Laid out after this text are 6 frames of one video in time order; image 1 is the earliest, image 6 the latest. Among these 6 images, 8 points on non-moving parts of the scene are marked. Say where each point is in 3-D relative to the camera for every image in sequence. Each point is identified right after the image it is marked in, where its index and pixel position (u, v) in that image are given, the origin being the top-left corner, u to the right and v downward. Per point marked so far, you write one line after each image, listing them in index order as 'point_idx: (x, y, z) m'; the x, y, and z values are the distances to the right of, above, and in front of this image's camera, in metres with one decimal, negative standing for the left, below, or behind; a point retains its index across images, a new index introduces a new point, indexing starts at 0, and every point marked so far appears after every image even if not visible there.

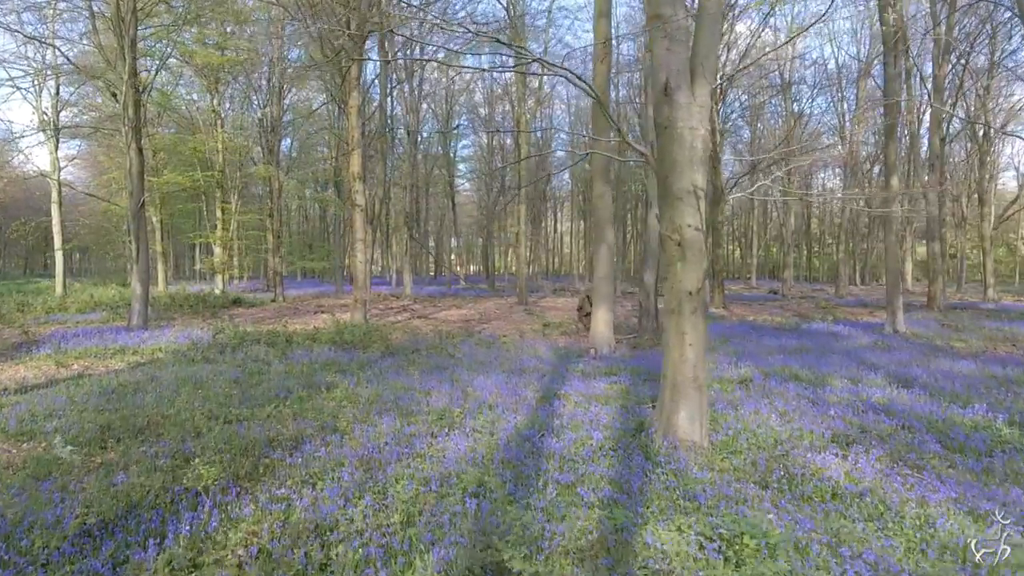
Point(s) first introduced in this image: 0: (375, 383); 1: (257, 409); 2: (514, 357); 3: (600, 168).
0: (-1.5, -1.1, +6.9) m
1: (-2.4, -1.2, +5.7) m
2: (0.0, -1.0, +9.0) m
3: (+1.4, +1.8, +9.2) m
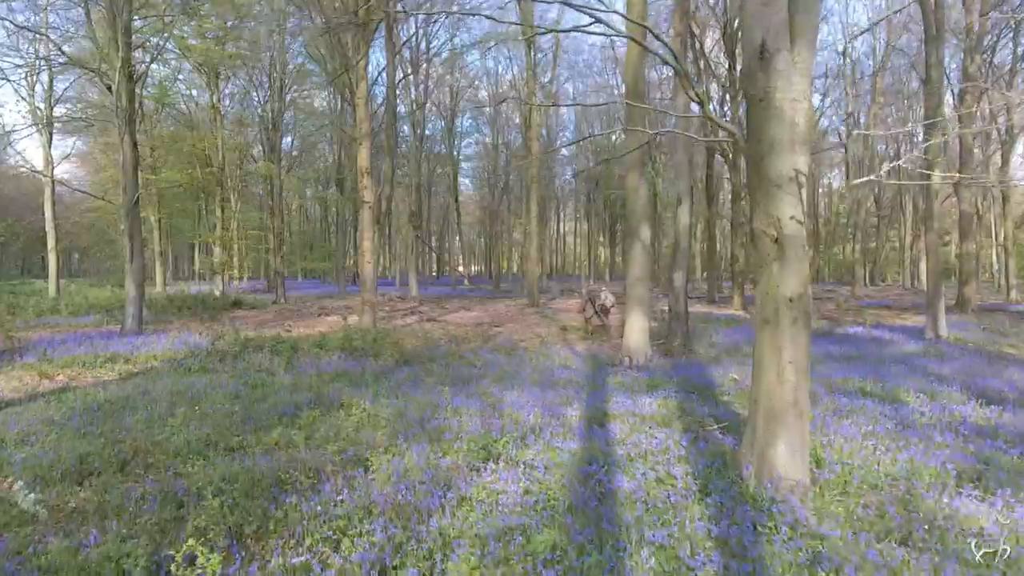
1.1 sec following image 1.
0: (-1.2, -1.1, +6.1) m
1: (-2.0, -1.2, +4.9) m
2: (+0.4, -1.1, +8.2) m
3: (+1.7, +1.8, +8.5) m
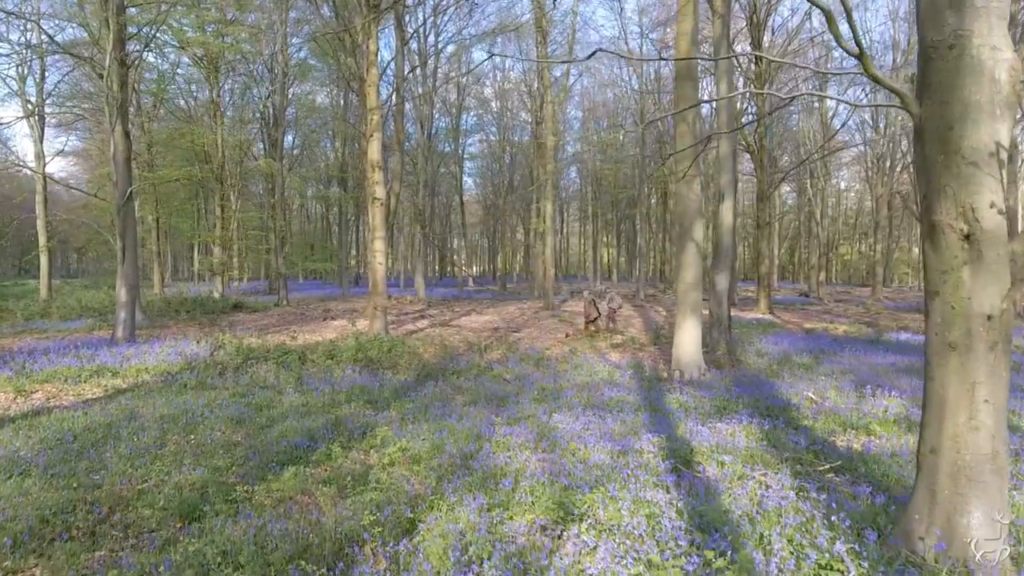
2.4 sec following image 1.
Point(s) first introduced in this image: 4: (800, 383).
0: (-0.7, -1.2, +5.1) m
1: (-1.6, -1.3, +4.0) m
2: (+0.9, -1.1, +7.3) m
3: (+2.2, +1.7, +7.5) m
4: (+3.5, -1.2, +7.3) m
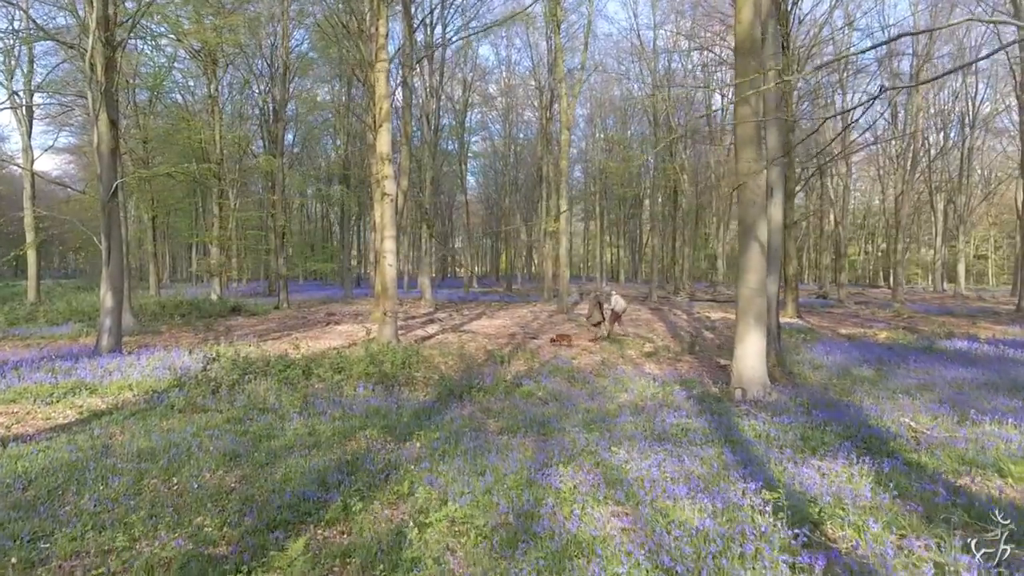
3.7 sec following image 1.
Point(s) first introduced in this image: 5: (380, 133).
0: (-0.3, -1.3, +4.2) m
1: (-1.2, -1.3, +3.0) m
2: (+1.2, -1.2, +6.3) m
3: (+2.6, +1.6, +6.6) m
4: (+3.9, -1.2, +6.4) m
5: (-2.5, +3.0, +11.5) m
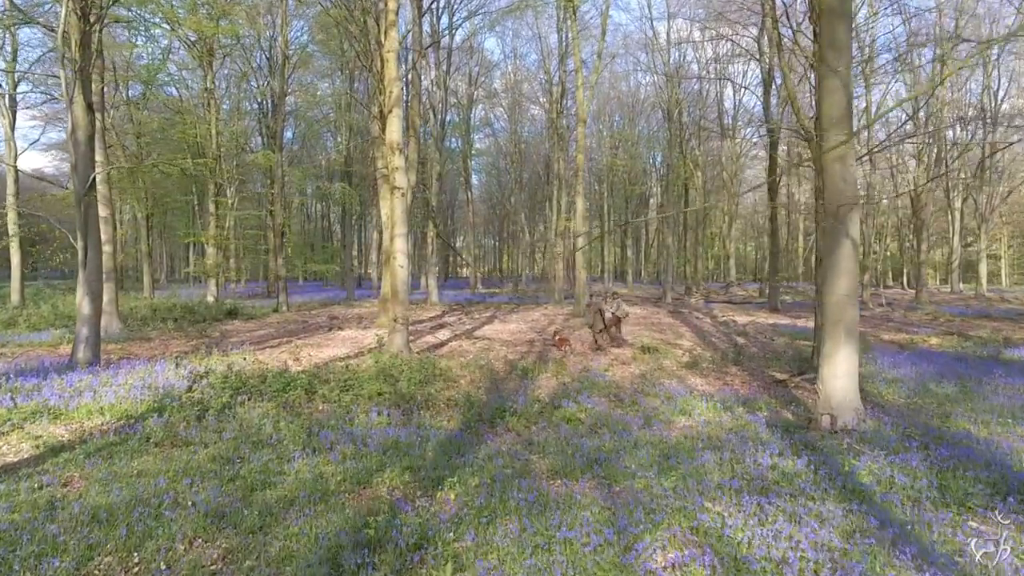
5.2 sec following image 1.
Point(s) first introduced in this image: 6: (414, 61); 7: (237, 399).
0: (+0.1, -1.3, +3.1) m
1: (-0.8, -1.4, +2.0) m
2: (+1.6, -1.3, +5.2) m
3: (+3.0, +1.6, +5.5) m
4: (+4.3, -1.3, +5.3) m
5: (-2.1, +2.9, +10.4) m
6: (-3.0, +6.7, +17.8) m
7: (-2.9, -1.1, +6.4) m
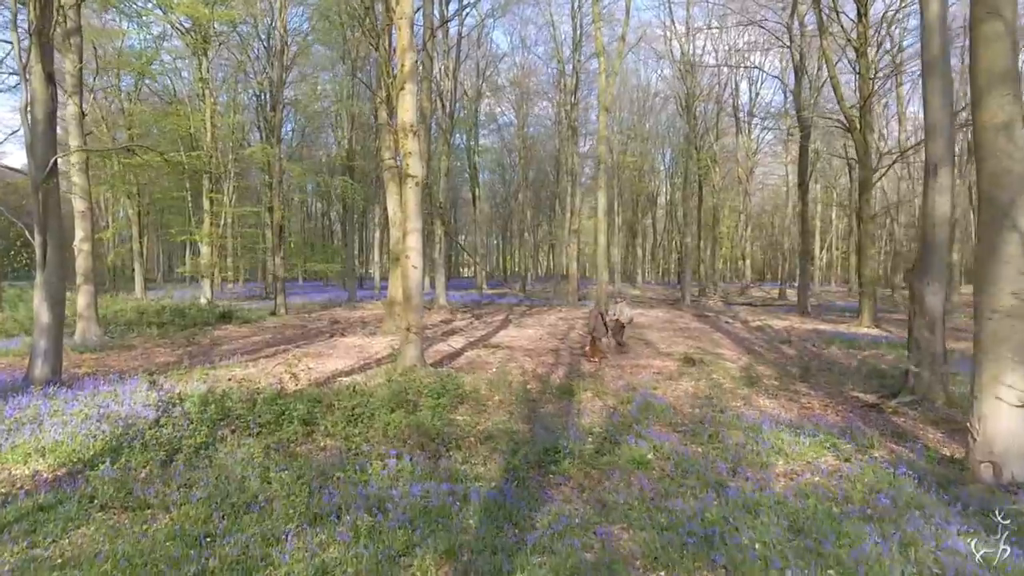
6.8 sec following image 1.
0: (+0.5, -1.4, +1.8) m
1: (-0.4, -1.4, +0.7) m
2: (+2.1, -1.3, +3.9) m
3: (+3.4, +1.5, +4.2) m
4: (+4.7, -1.3, +4.0) m
5: (-1.7, +2.8, +9.1) m
6: (-2.6, +6.6, +16.5) m
7: (-2.4, -1.2, +5.0) m
